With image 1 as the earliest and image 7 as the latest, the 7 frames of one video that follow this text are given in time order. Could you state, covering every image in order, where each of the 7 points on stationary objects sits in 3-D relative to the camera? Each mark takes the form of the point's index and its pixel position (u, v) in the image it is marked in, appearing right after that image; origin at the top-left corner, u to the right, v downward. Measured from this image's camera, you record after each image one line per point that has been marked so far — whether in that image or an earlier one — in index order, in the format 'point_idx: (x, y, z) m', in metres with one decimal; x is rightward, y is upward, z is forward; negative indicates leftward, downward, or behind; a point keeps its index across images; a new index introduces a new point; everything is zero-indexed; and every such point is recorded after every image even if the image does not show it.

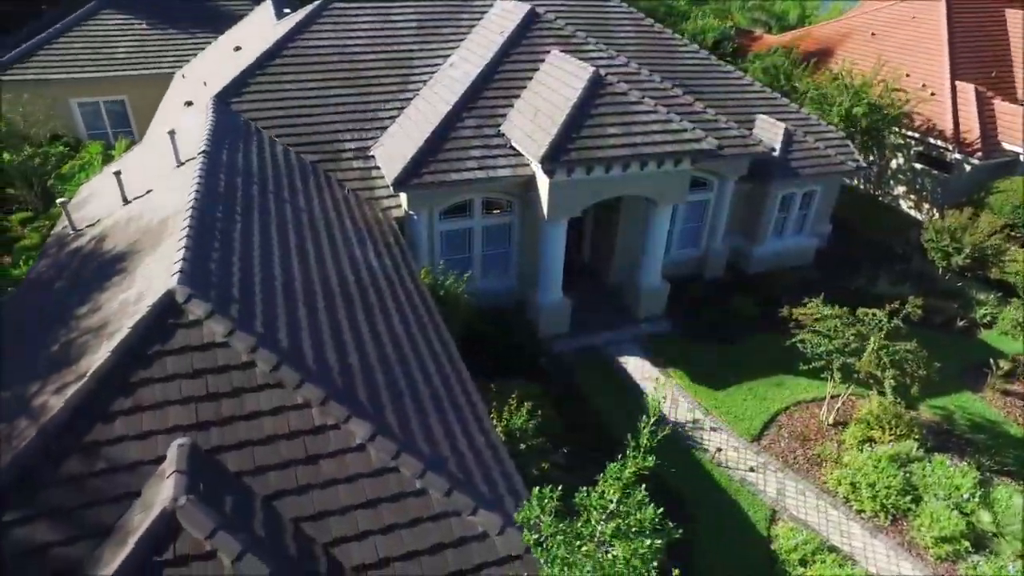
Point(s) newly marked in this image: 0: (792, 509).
0: (+6.1, -4.8, +13.5) m
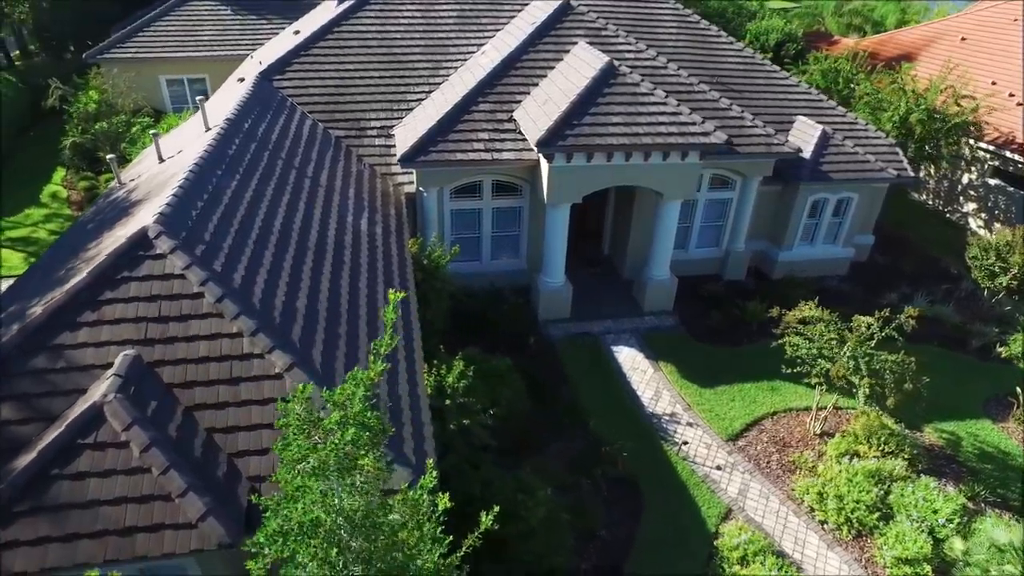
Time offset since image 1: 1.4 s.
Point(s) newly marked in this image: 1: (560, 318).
0: (+5.1, -4.7, +13.2) m
1: (+1.5, -0.9, +18.8) m
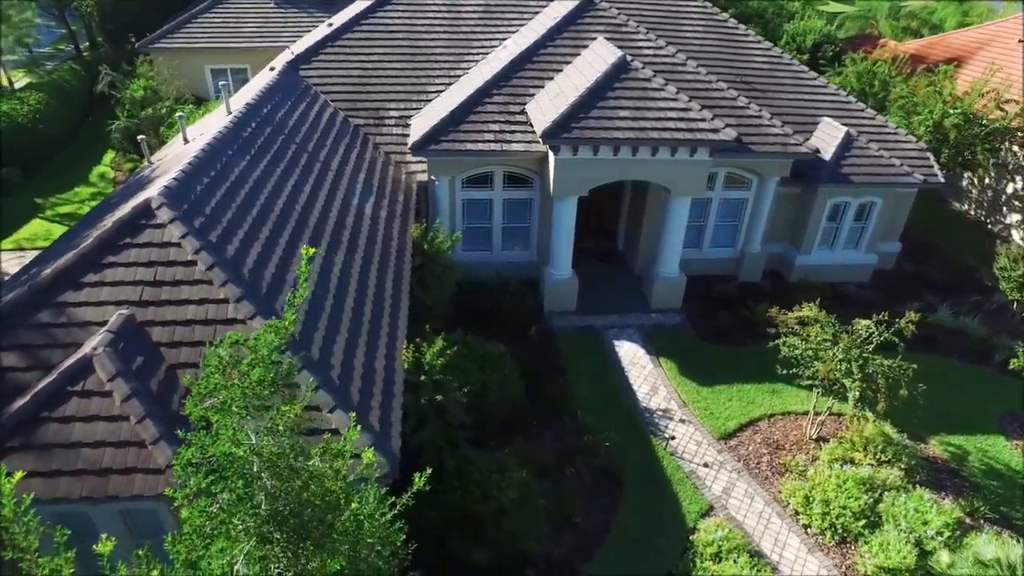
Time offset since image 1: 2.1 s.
0: (+4.6, -4.7, +13.1) m
1: (+1.6, -0.7, +18.9) m
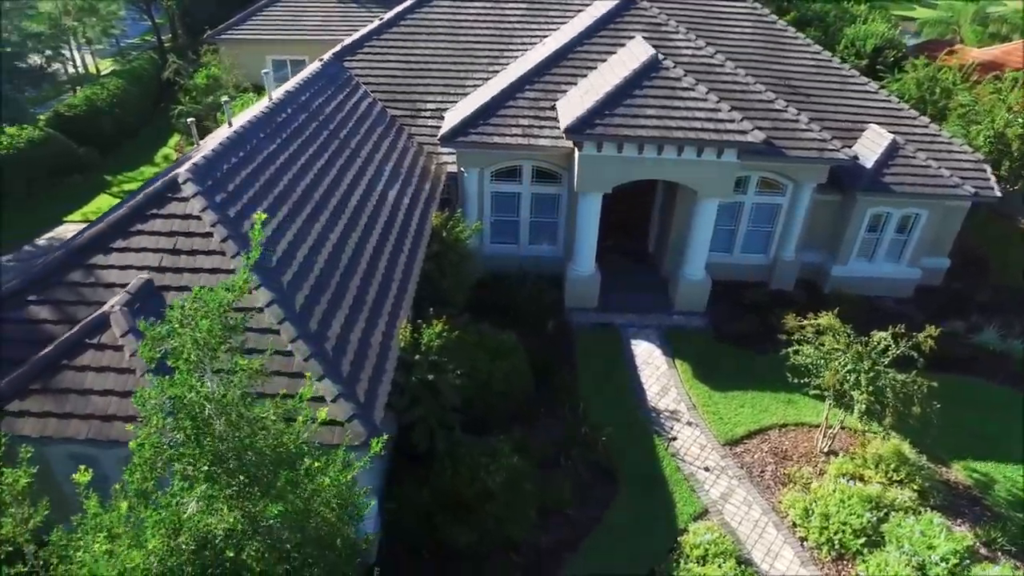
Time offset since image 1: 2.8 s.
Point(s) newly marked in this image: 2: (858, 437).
0: (+4.5, -4.7, +12.9) m
1: (+2.3, -0.6, +19.0) m
2: (+8.2, -3.5, +14.6) m
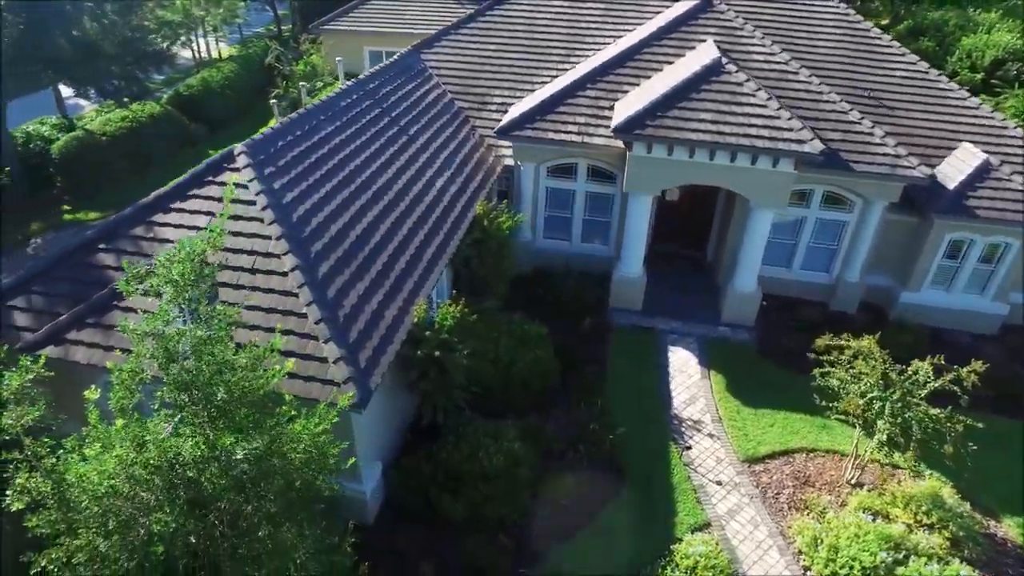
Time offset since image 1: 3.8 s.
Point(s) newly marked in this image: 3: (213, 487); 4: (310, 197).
0: (+4.4, -4.9, +12.5) m
1: (+3.6, -0.6, +18.8) m
2: (+8.5, -4.1, +13.7) m
3: (-3.4, -2.2, +7.0) m
4: (-4.2, +1.9, +12.8) m
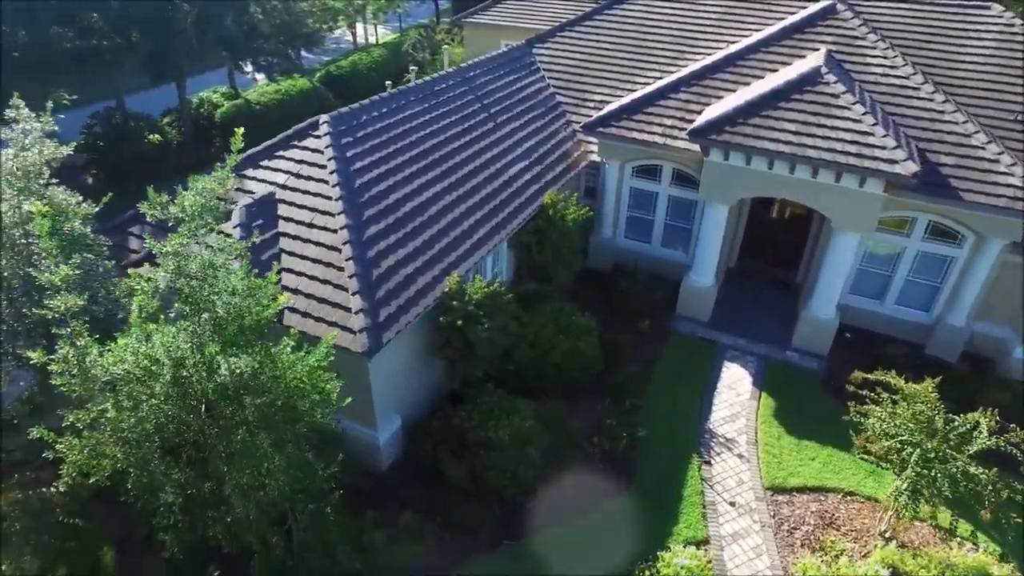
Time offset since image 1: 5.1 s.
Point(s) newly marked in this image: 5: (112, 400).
0: (+4.2, -5.2, +12.0) m
1: (+5.4, -0.9, +18.3) m
2: (+8.5, -4.9, +12.2) m
3: (-4.2, -1.3, +8.4) m
4: (-3.1, +2.8, +14.2) m
5: (-5.4, -1.5, +8.3) m
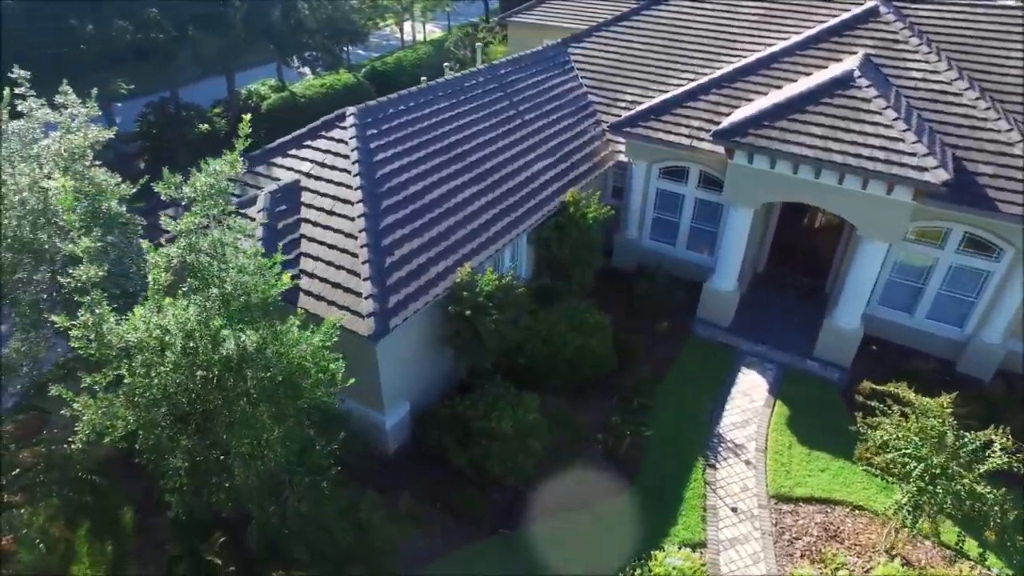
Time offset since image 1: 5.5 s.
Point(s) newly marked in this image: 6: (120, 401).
0: (+4.1, -5.2, +11.9) m
1: (+6.0, -1.0, +18.1) m
2: (+8.4, -5.2, +11.8) m
3: (-4.4, -1.0, +8.9) m
4: (-2.7, +3.0, +14.6) m
5: (-5.6, -1.1, +8.9) m
6: (-5.7, -1.7, +9.0) m
